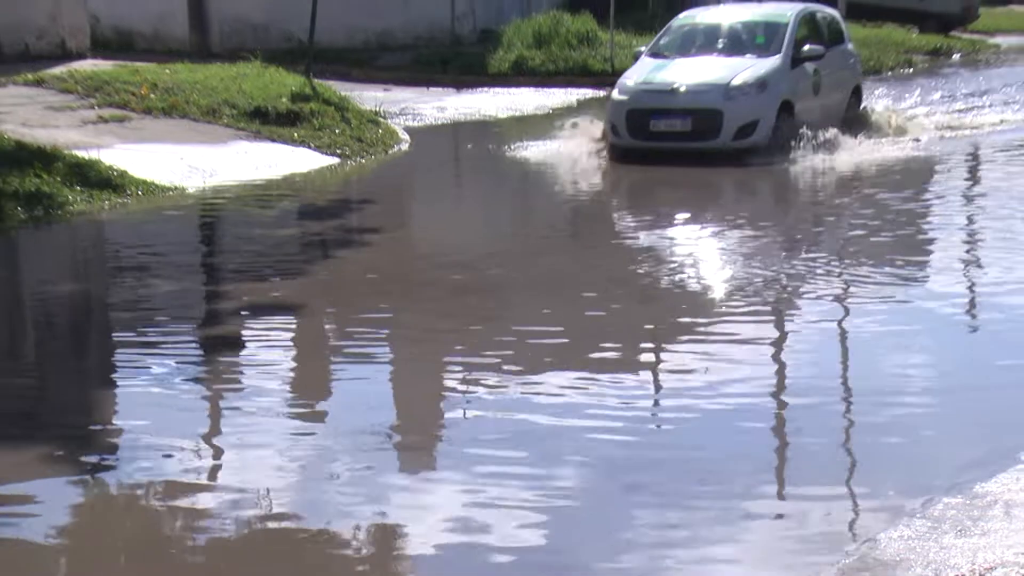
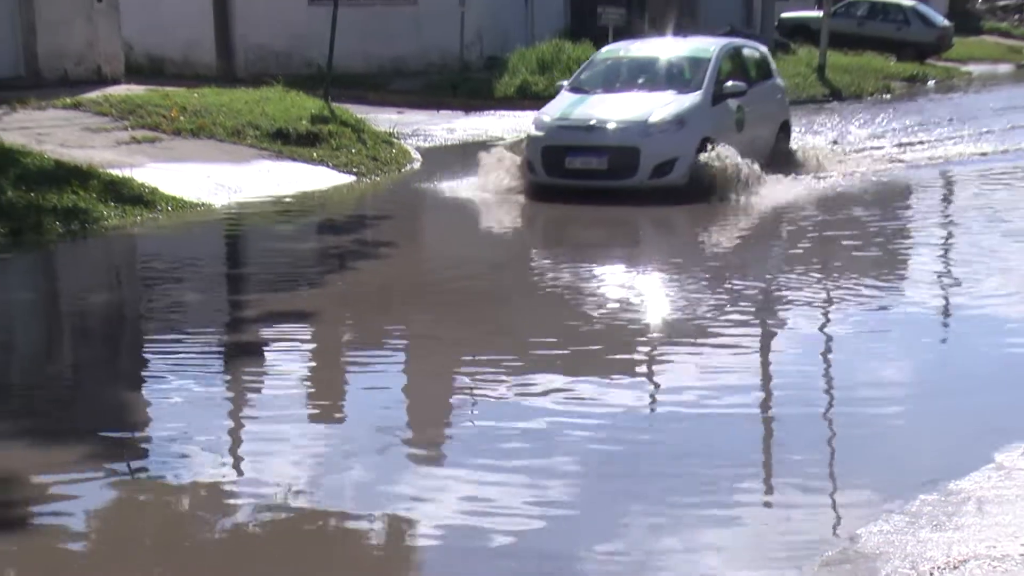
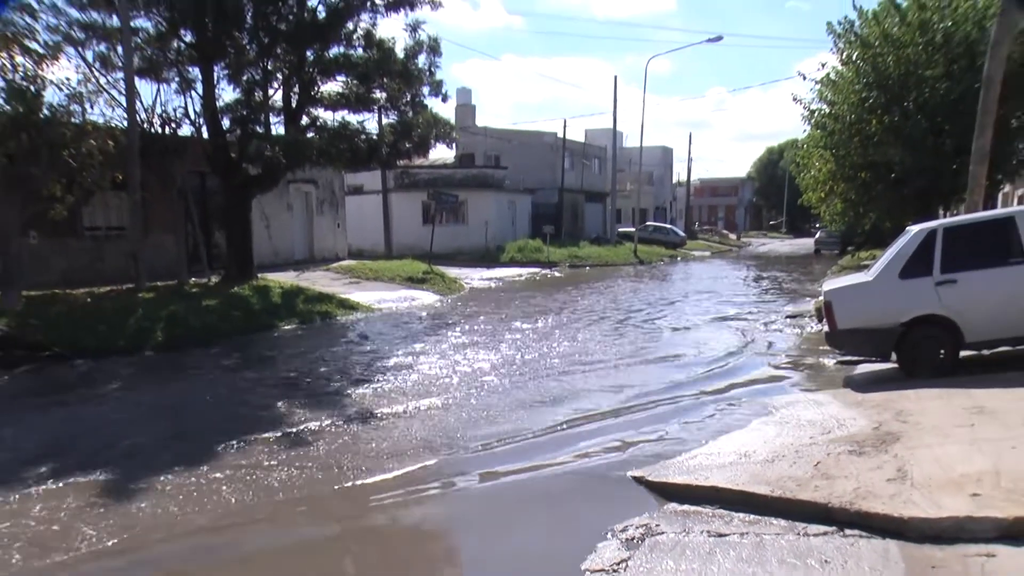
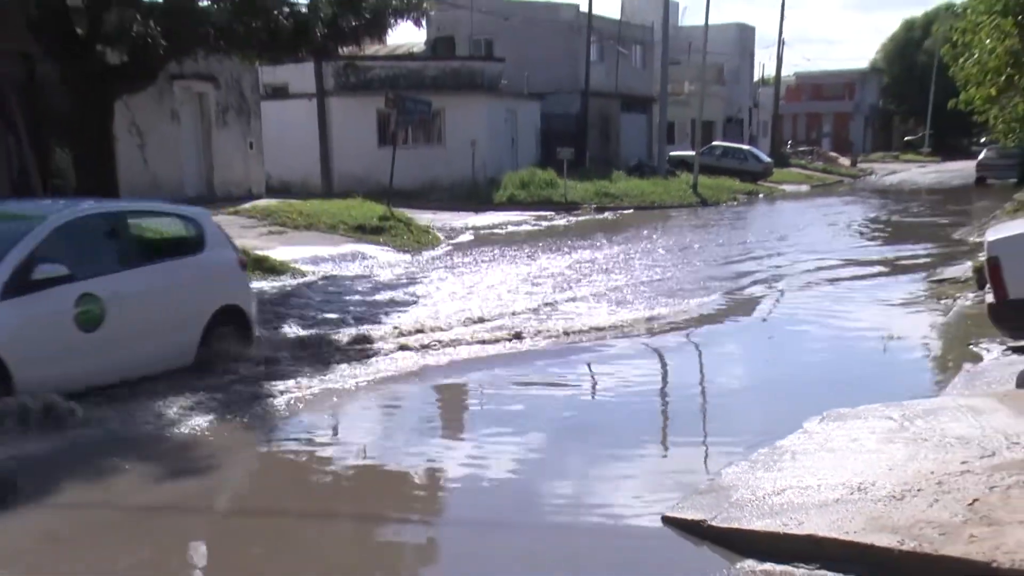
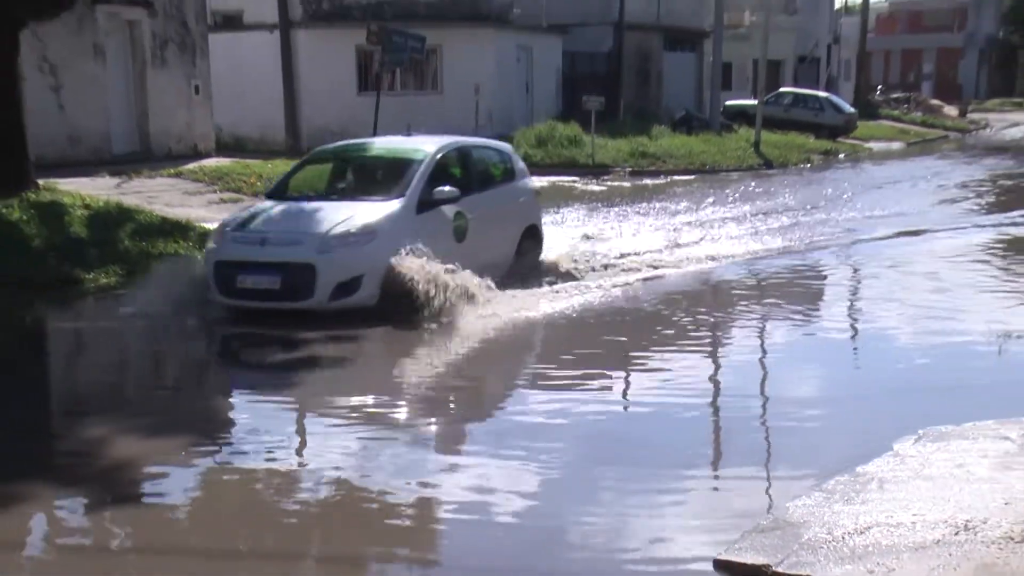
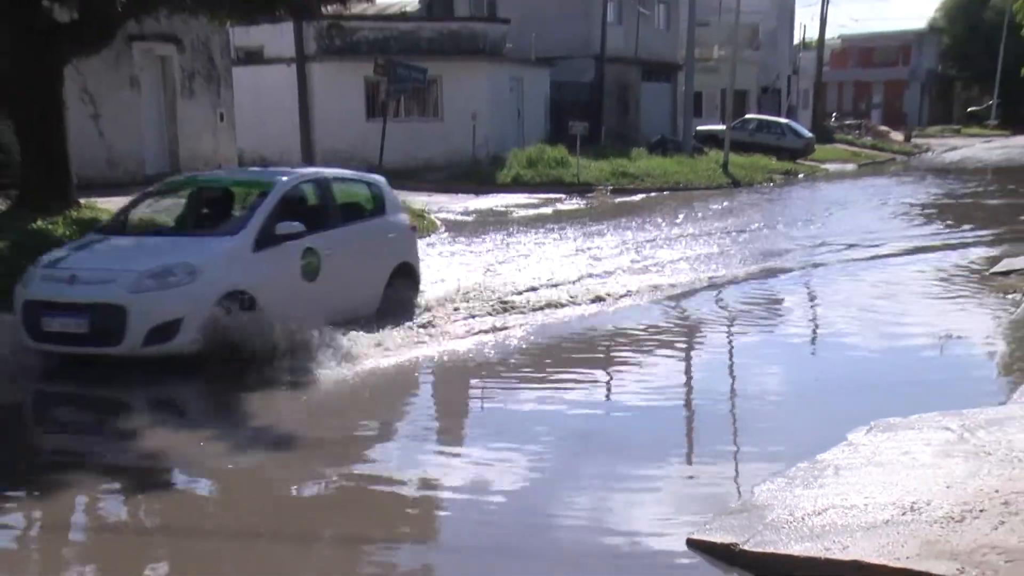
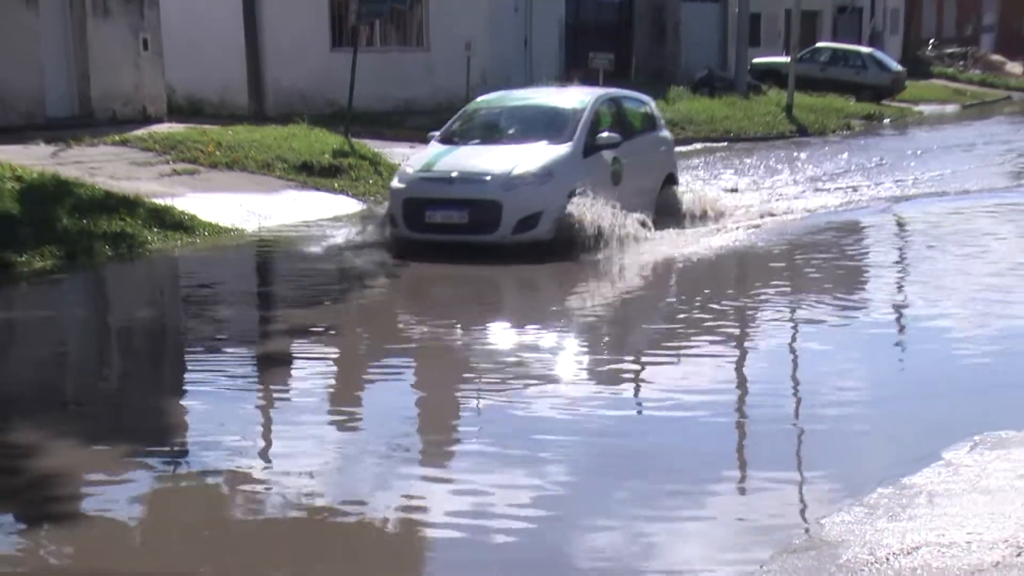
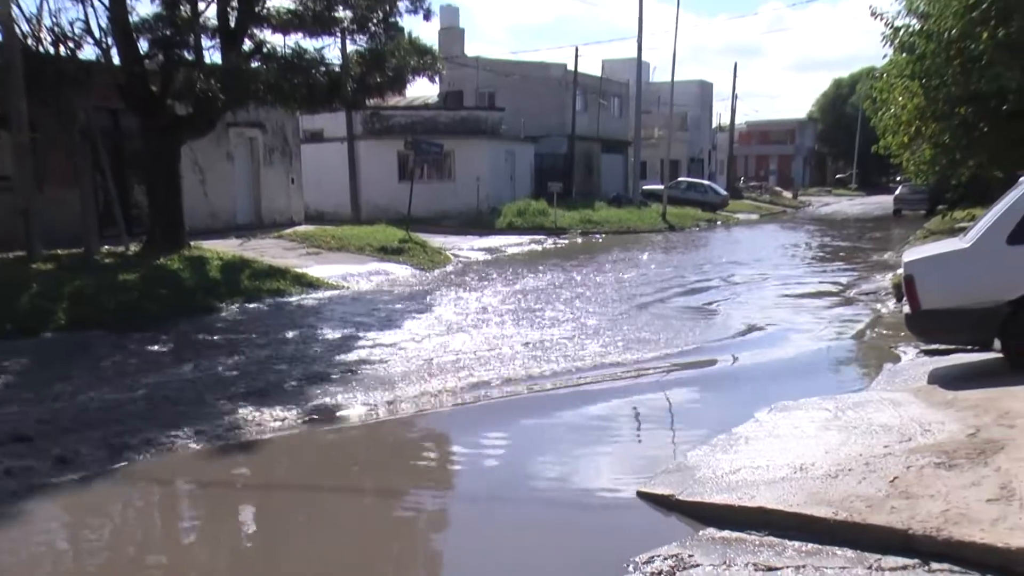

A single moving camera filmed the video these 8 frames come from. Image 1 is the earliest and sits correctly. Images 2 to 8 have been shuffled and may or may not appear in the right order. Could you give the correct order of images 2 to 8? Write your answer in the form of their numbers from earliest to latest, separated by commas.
2, 7, 5, 6, 4, 8, 3
